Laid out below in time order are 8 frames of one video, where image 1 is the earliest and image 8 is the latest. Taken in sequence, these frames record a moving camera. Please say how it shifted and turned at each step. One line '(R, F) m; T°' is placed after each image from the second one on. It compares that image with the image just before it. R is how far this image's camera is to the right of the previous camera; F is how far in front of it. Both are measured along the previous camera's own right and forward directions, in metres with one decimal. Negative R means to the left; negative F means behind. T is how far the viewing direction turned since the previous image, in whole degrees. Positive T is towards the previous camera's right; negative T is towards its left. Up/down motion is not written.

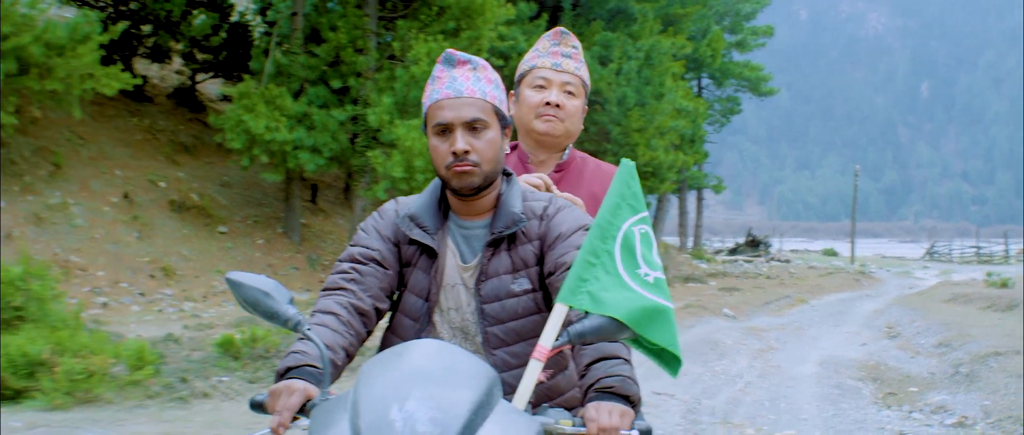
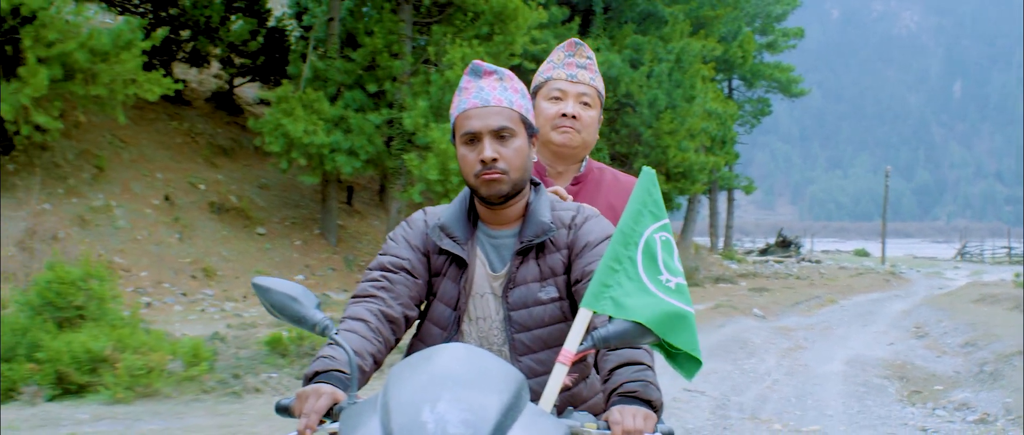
(-0.1, -0.3) m; -2°
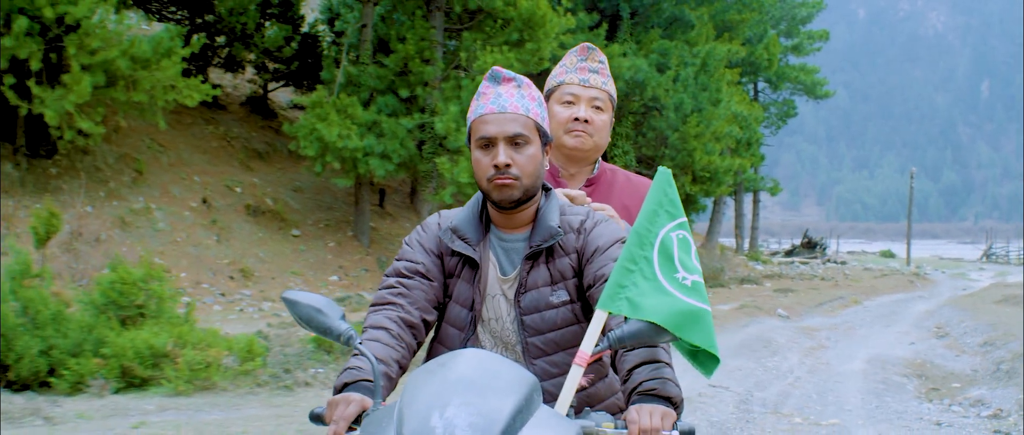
(-0.1, -0.3) m; -2°
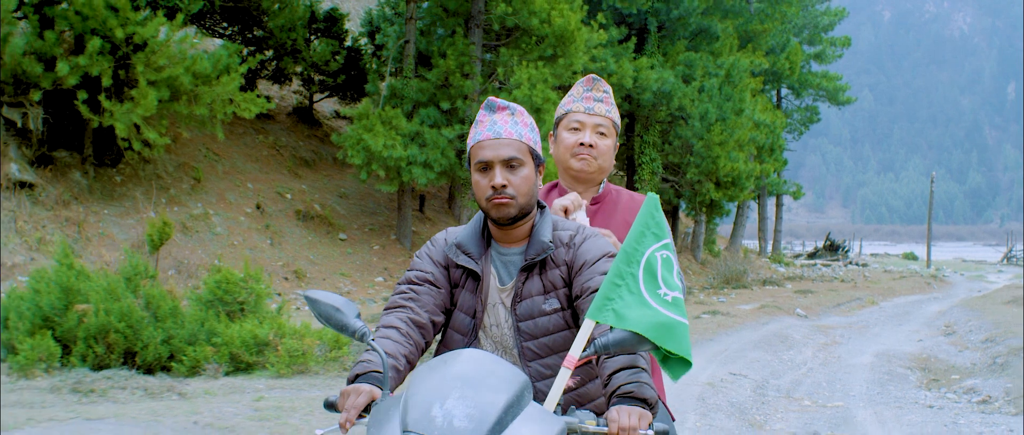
(-0.2, -0.9) m; -2°
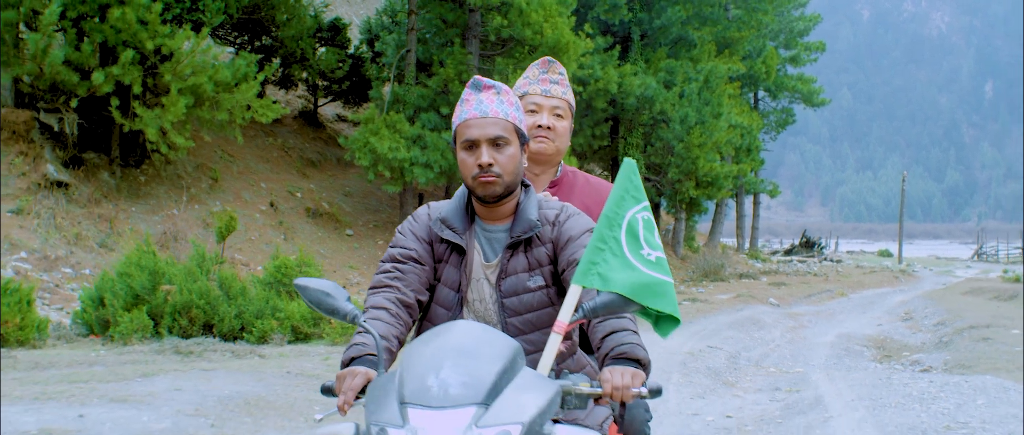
(-0.3, -1.2) m; +1°
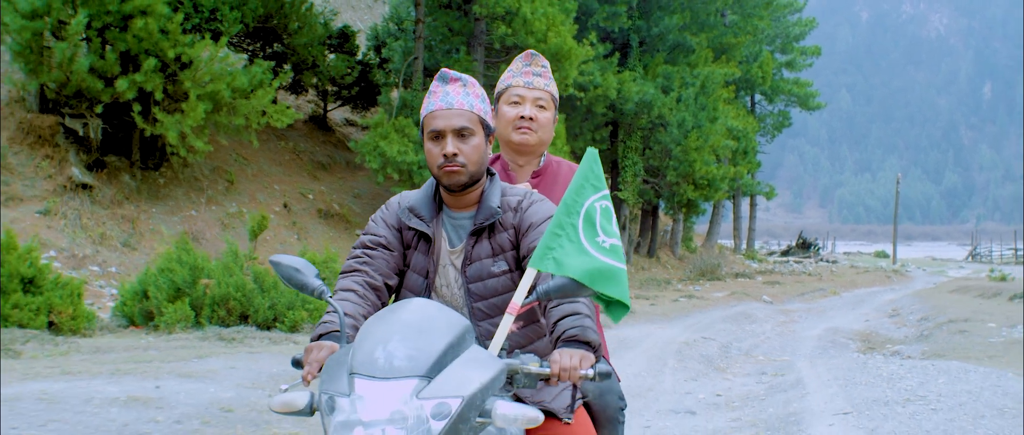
(-0.1, -0.7) m; 0°
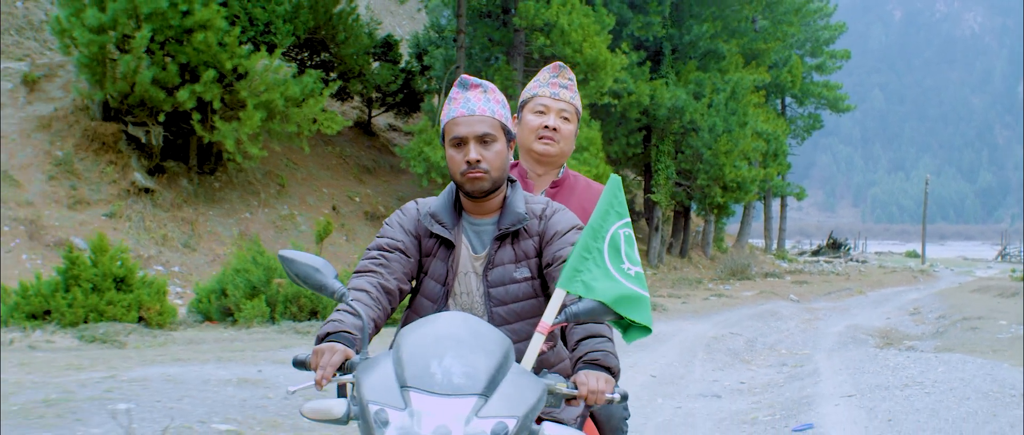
(-0.1, -0.8) m; -2°
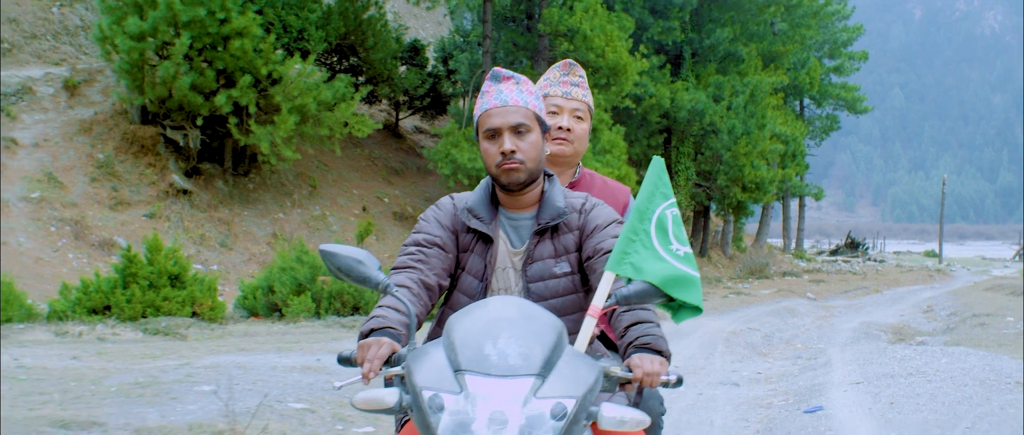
(-0.1, -0.6) m; -1°
